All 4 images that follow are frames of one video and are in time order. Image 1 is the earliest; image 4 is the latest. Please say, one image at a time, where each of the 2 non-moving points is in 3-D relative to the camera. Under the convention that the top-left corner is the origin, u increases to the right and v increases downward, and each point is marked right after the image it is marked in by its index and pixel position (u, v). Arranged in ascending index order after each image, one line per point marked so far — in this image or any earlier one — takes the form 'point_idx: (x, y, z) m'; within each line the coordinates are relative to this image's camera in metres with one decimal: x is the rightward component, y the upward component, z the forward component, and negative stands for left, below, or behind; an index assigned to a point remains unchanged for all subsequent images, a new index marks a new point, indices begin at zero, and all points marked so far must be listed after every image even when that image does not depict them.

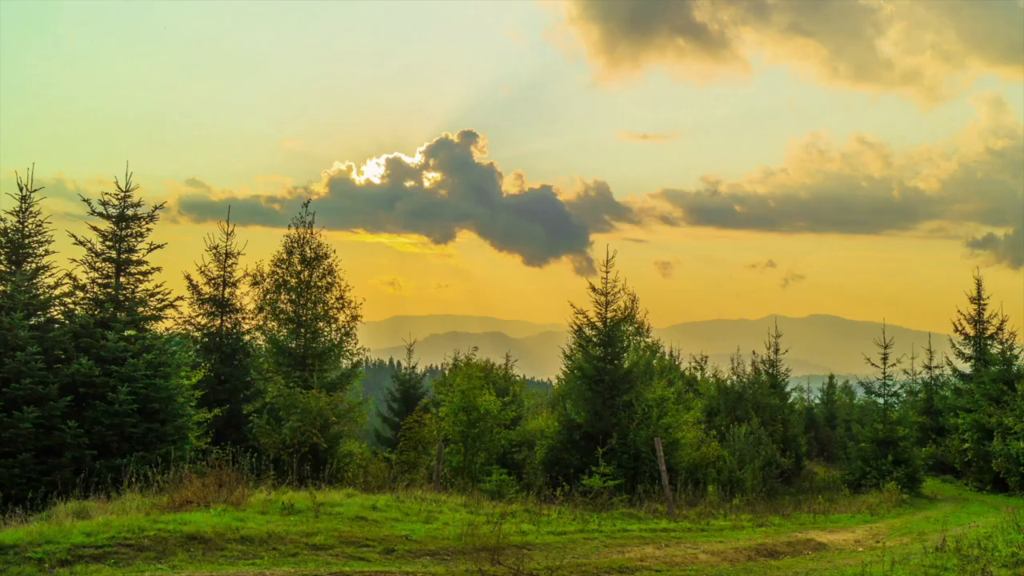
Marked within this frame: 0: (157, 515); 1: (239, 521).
0: (-9.2, -6.0, +19.2) m
1: (-7.2, -6.3, +19.6) m
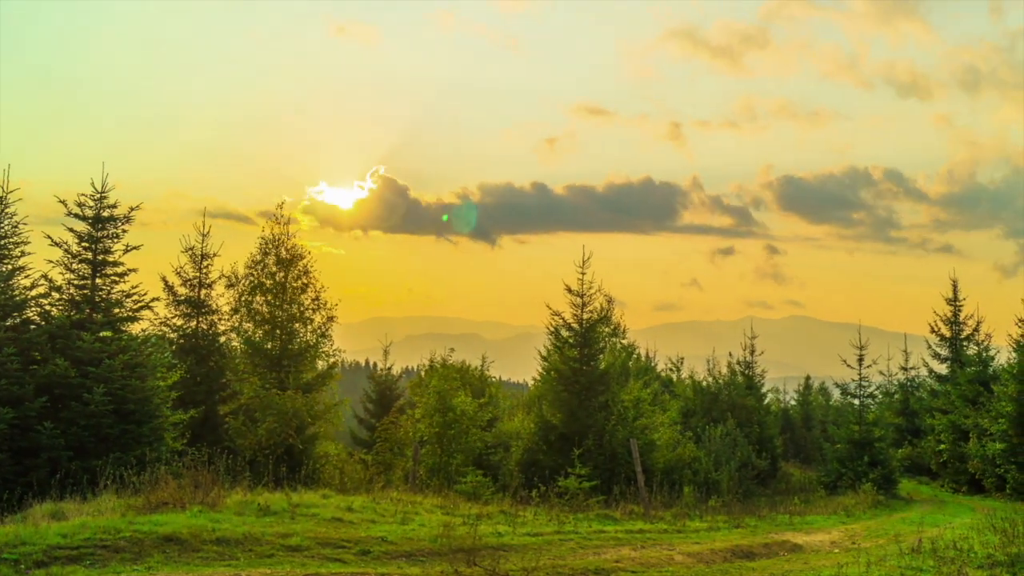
0: (-10.0, -6.0, +19.2) m
1: (-8.0, -6.3, +19.6) m
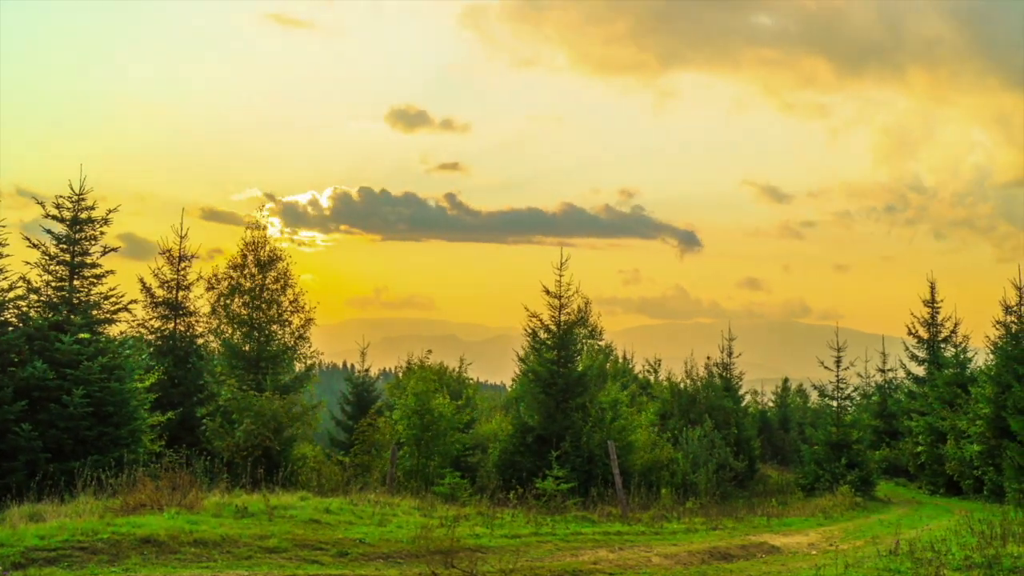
0: (-10.6, -6.1, +19.2) m
1: (-8.7, -6.3, +19.6) m
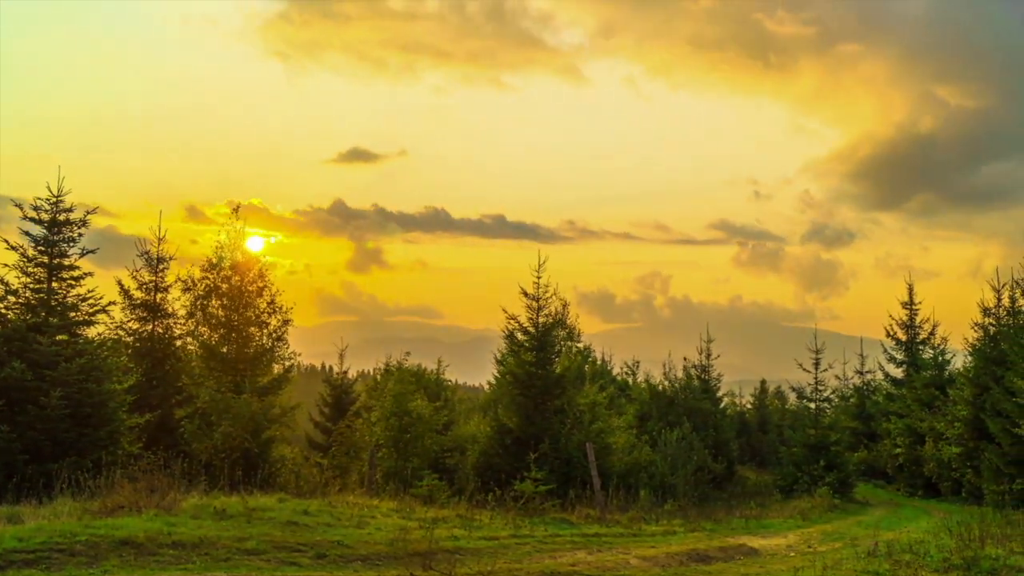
0: (-11.3, -6.1, +19.2) m
1: (-9.3, -6.4, +19.6) m
